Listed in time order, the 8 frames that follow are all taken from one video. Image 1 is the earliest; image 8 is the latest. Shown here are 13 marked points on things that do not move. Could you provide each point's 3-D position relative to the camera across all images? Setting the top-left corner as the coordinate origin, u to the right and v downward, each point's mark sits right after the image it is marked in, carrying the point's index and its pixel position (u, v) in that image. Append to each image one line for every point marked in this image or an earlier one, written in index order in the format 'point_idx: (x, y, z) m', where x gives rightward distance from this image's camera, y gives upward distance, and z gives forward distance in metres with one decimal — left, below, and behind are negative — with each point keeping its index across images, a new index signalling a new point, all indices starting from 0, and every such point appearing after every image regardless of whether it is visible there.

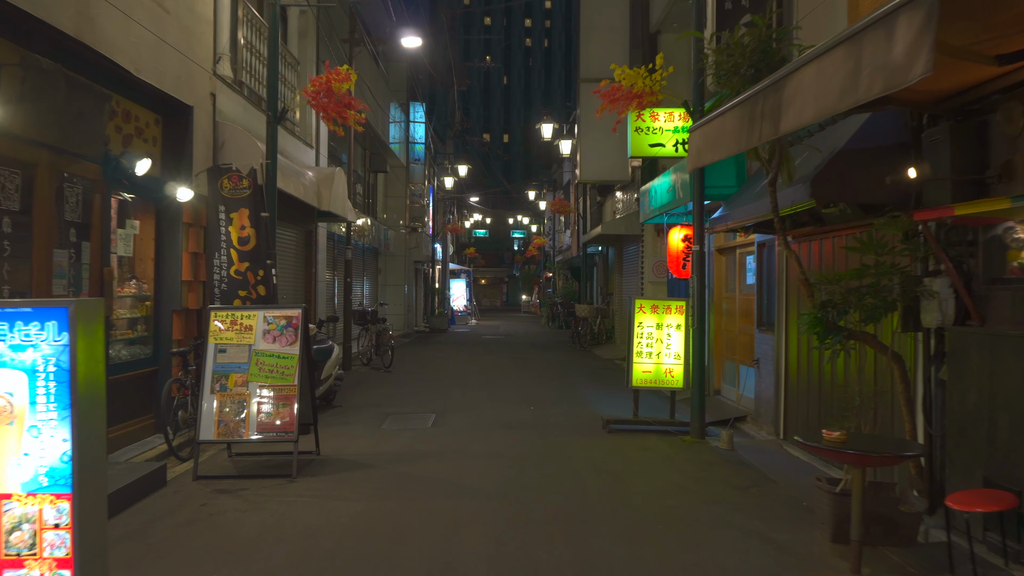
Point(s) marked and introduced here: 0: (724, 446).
0: (+1.8, -1.3, +7.7) m
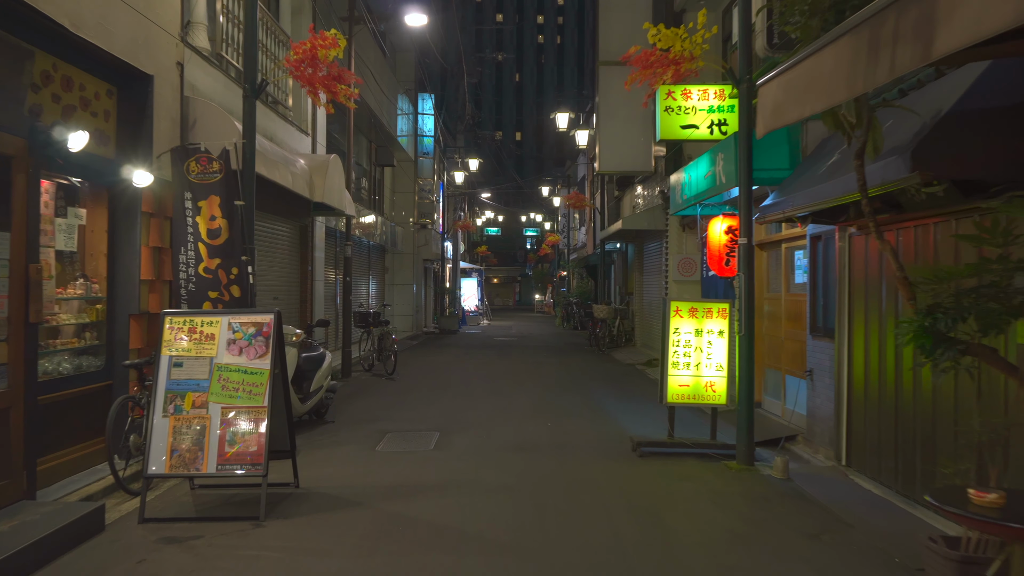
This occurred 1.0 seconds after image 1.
0: (+1.9, -1.3, +6.5) m
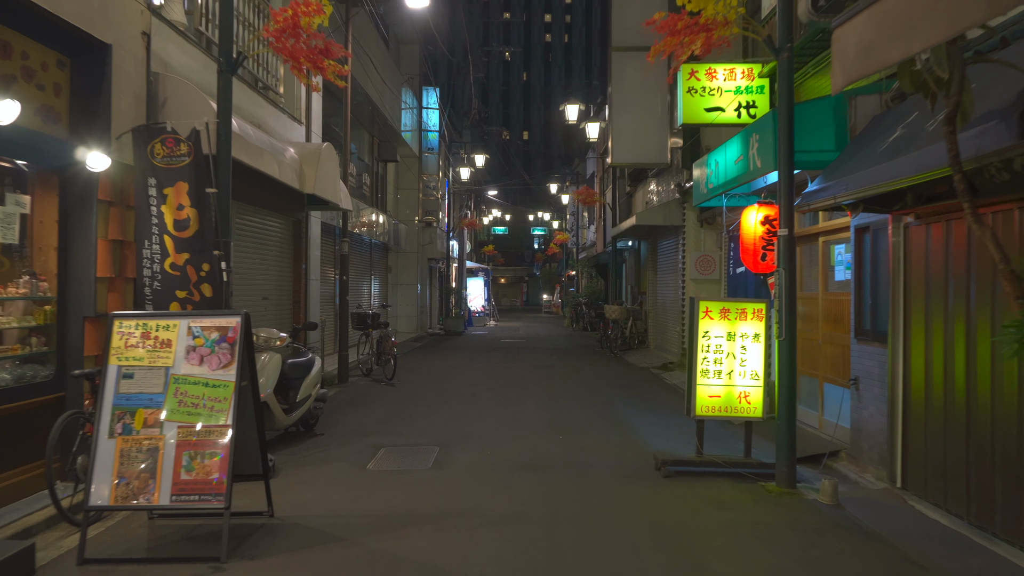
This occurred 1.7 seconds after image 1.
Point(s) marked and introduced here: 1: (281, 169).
0: (+1.9, -1.3, +5.7) m
1: (-2.2, +1.1, +9.0) m
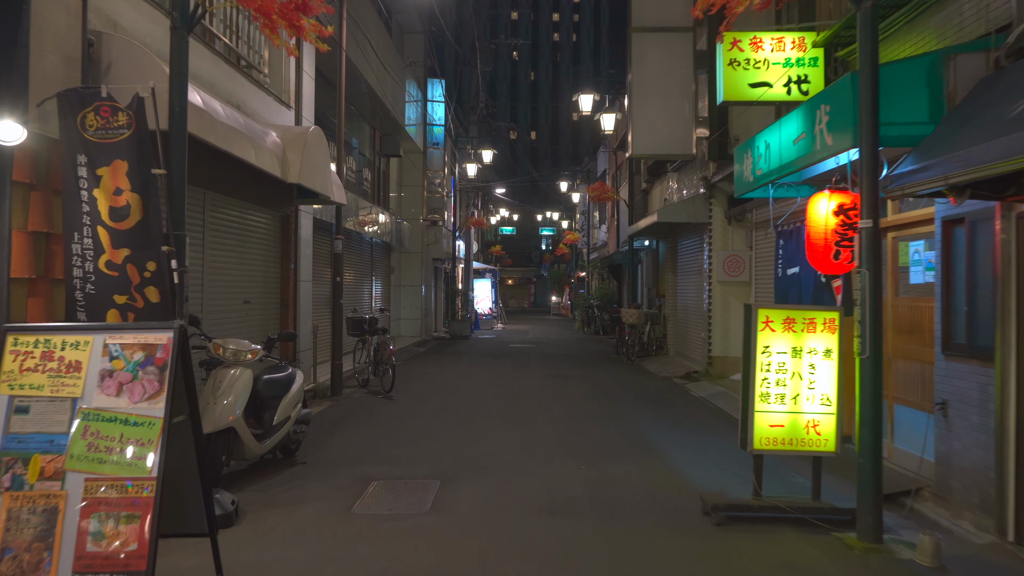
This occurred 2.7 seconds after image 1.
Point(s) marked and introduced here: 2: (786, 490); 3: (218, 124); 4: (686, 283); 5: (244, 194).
0: (+2.0, -1.3, +4.5) m
1: (-2.1, +1.1, +7.8) m
2: (+1.7, -1.2, +5.6) m
3: (-2.1, +1.2, +6.9) m
4: (+3.0, +0.1, +15.7) m
5: (-2.7, +0.9, +9.1) m
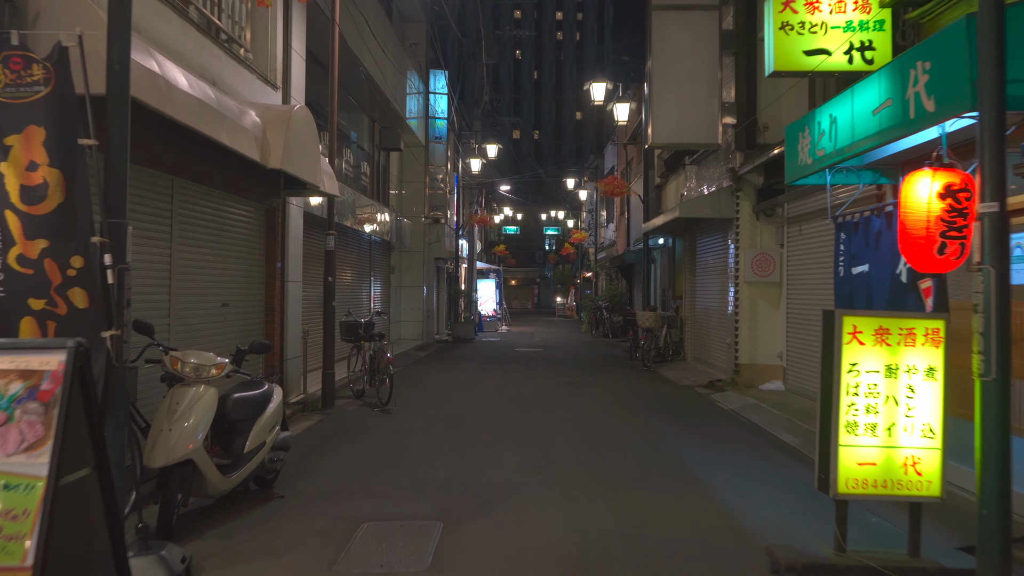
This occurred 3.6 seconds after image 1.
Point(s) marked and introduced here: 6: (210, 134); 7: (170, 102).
0: (+2.1, -1.3, +3.4) m
1: (-2.0, +1.1, +6.8) m
2: (+1.8, -1.2, +4.5) m
3: (-2.0, +1.2, +5.8) m
4: (+3.1, +0.1, +14.6) m
5: (-2.6, +0.9, +8.1) m
6: (-2.0, +1.1, +6.2) m
7: (-2.0, +1.1, +5.5) m
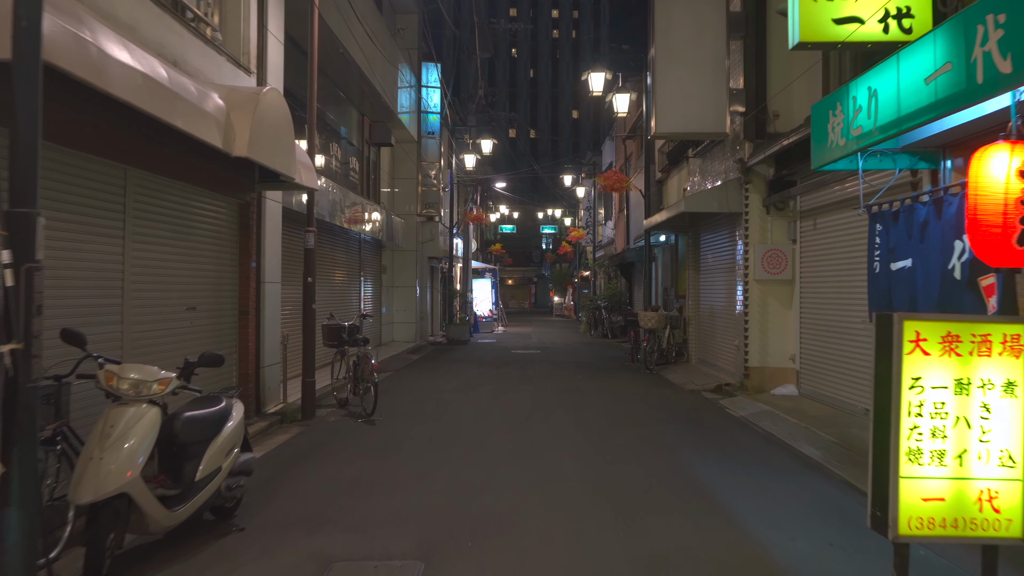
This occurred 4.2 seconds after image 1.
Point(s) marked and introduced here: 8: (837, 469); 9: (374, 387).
0: (+2.1, -1.3, +2.7) m
1: (-2.1, +1.1, +6.1) m
2: (+1.7, -1.2, +3.8) m
3: (-2.1, +1.2, +5.1) m
4: (+3.0, +0.1, +13.9) m
5: (-2.6, +0.9, +7.4) m
6: (-2.1, +1.0, +5.4) m
7: (-2.1, +1.1, +4.7) m
8: (+2.4, -1.3, +6.8) m
9: (-1.4, -1.0, +9.2) m
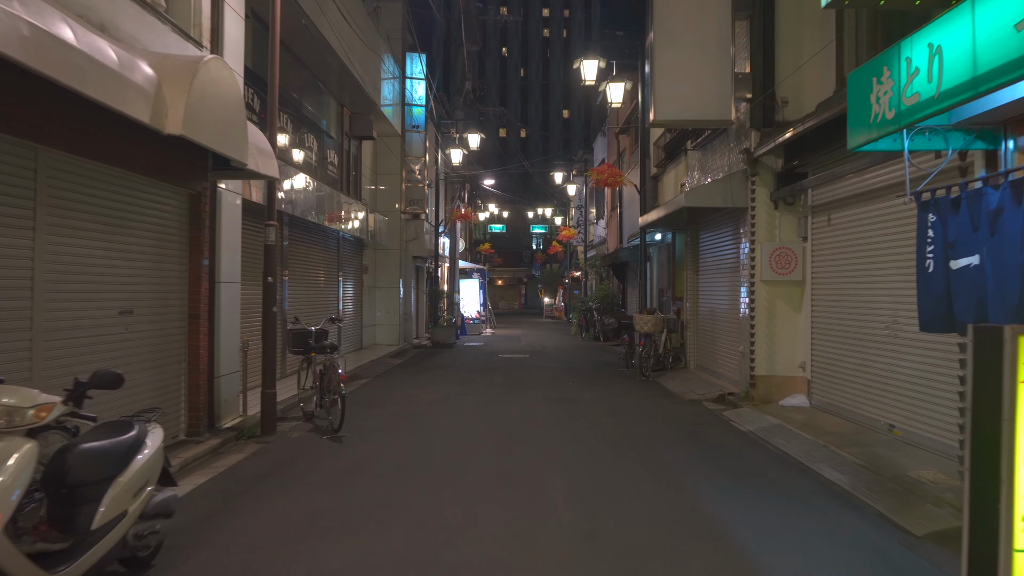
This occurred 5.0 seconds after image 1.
0: (+2.0, -1.3, +1.8) m
1: (-2.2, +1.1, +5.1) m
2: (+1.7, -1.2, +2.9) m
3: (-2.2, +1.2, +4.1) m
4: (+2.8, +0.1, +13.0) m
5: (-2.7, +0.9, +6.4) m
6: (-2.2, +1.0, +4.5) m
7: (-2.2, +1.1, +3.8) m
8: (+2.3, -1.3, +5.9) m
9: (-1.5, -1.0, +8.3) m
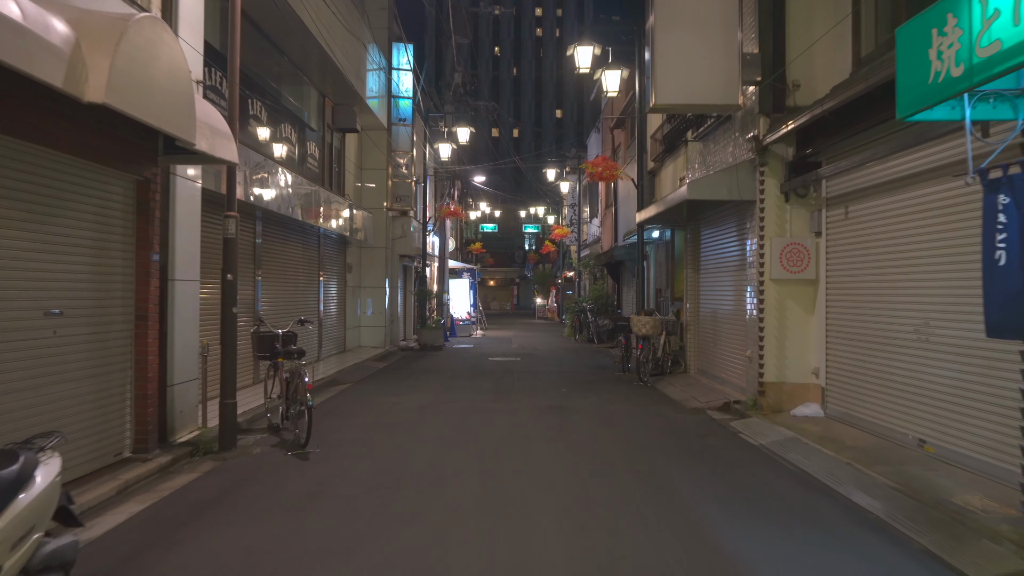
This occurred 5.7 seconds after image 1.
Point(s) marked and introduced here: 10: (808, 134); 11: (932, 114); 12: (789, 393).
0: (+2.0, -1.3, +0.9) m
1: (-2.3, +1.1, +4.2) m
2: (+1.6, -1.2, +2.1) m
3: (-2.3, +1.2, +3.3) m
4: (+2.7, +0.1, +12.2) m
5: (-2.8, +0.9, +5.5) m
6: (-2.3, +1.1, +3.6) m
7: (-2.2, +1.1, +2.9) m
8: (+2.2, -1.3, +5.1) m
9: (-1.6, -1.0, +7.4) m
10: (+3.0, +1.6, +9.3) m
11: (+1.9, +0.8, +4.1) m
12: (+2.9, -1.1, +9.5) m
